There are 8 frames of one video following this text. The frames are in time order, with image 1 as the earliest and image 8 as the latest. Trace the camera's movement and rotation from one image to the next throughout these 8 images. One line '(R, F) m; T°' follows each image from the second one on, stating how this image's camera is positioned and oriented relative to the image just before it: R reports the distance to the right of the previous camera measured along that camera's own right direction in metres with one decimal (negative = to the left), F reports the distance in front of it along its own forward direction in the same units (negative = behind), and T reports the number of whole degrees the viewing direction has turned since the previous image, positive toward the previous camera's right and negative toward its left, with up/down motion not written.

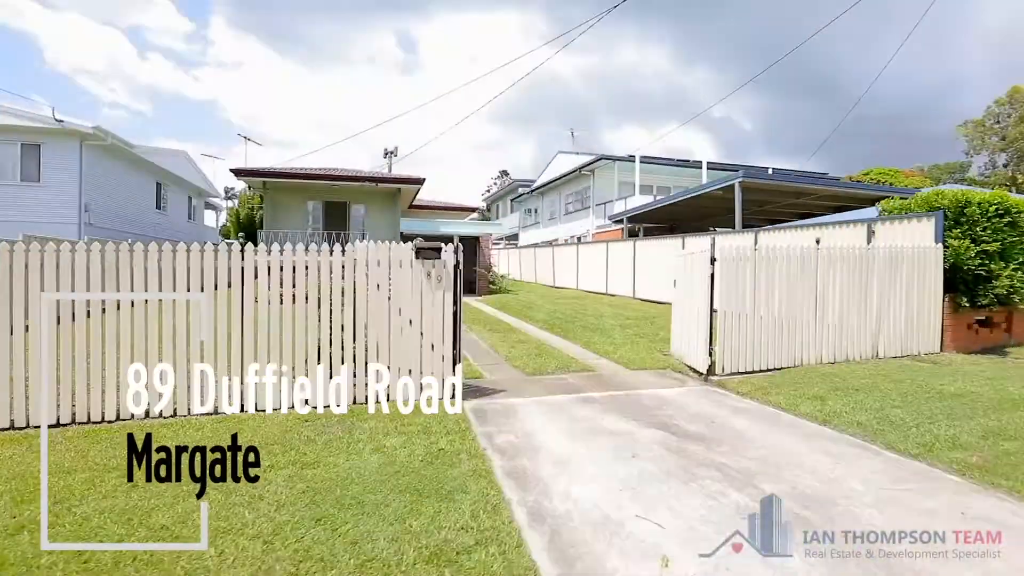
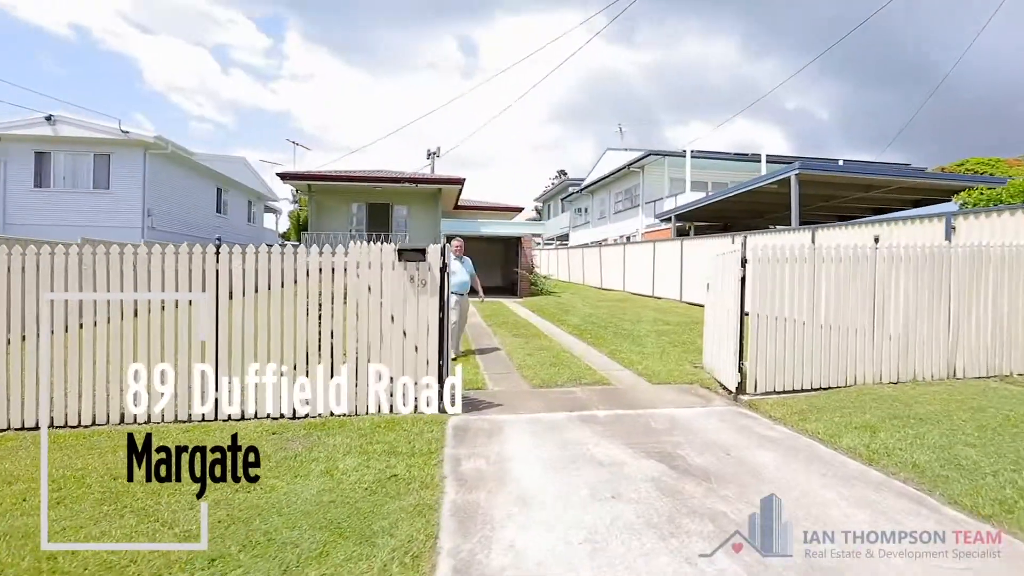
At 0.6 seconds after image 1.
(+0.6, +0.5) m; -7°
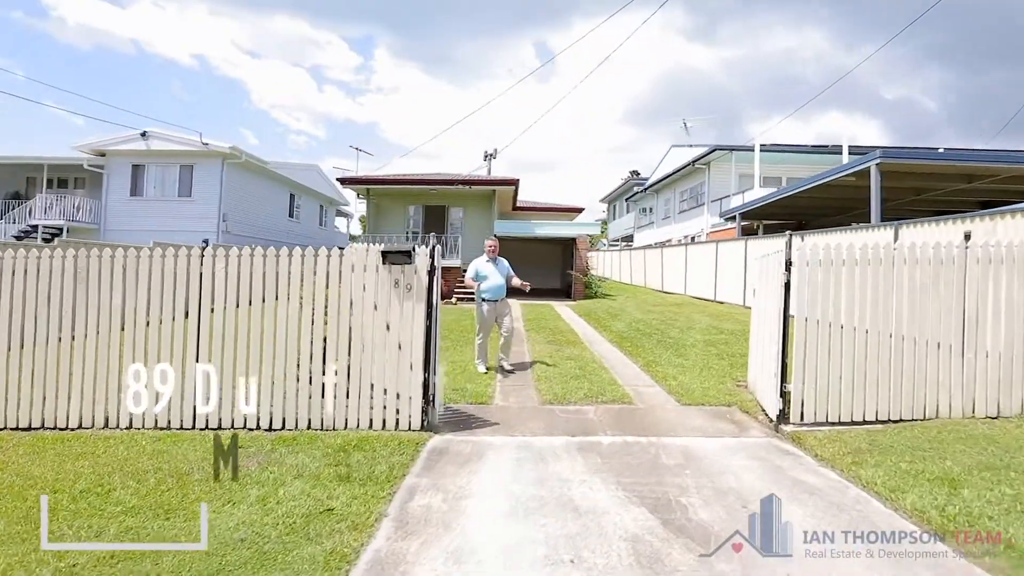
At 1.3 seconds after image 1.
(+0.7, +0.6) m; -8°
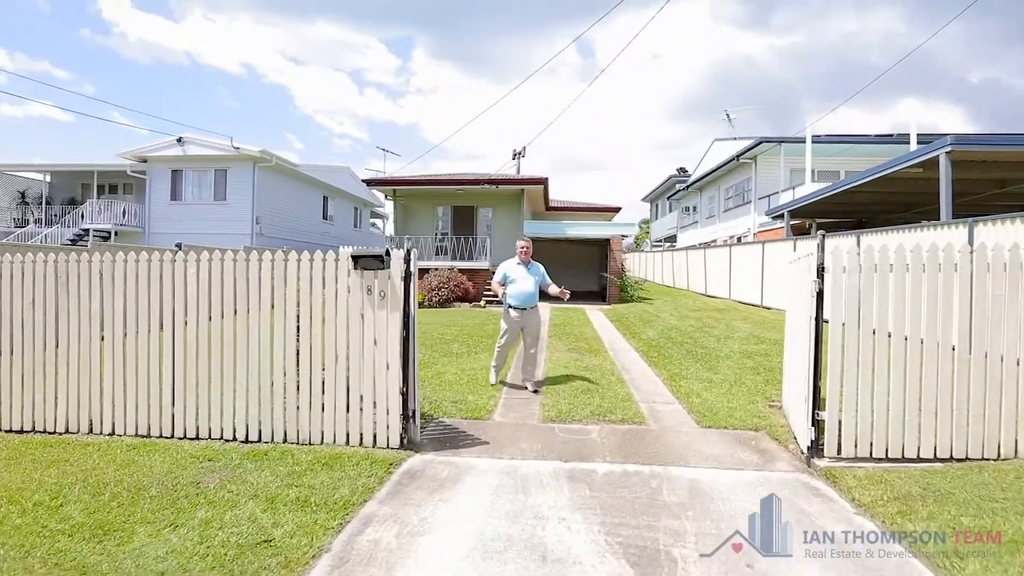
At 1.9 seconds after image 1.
(+0.4, +0.4) m; -5°
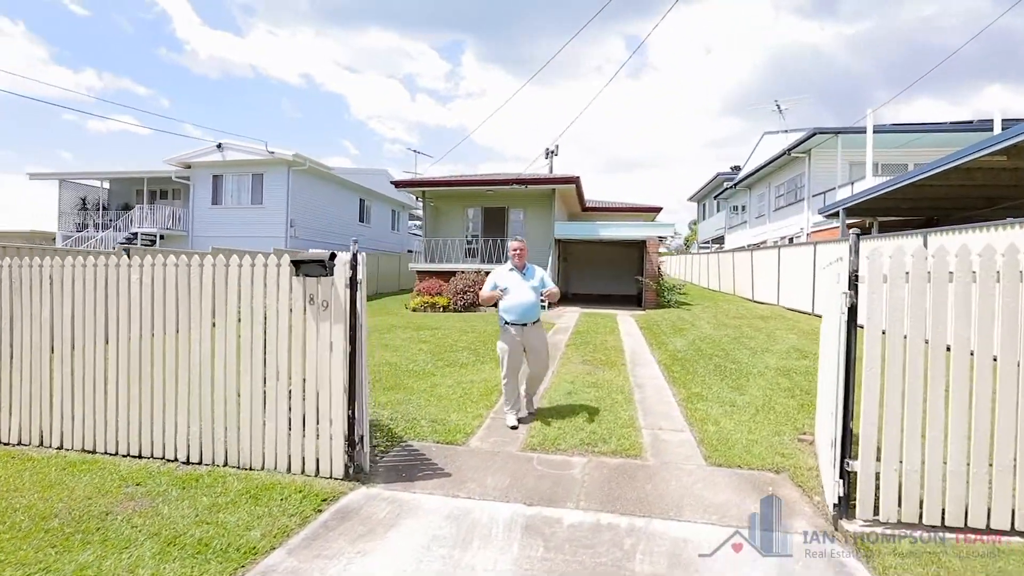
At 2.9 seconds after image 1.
(+0.6, +0.6) m; -6°
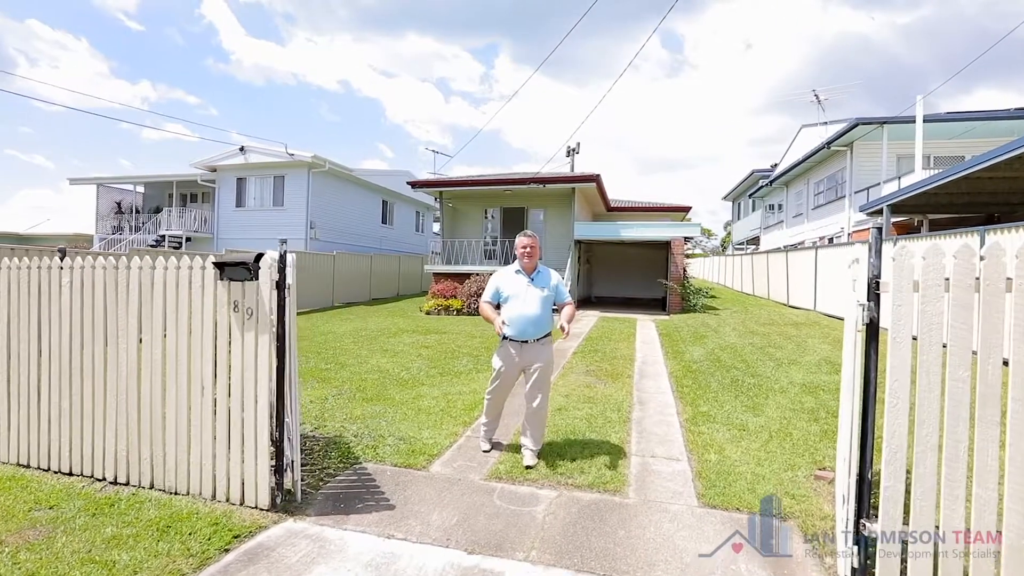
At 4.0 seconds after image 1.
(+0.5, +0.5) m; -4°
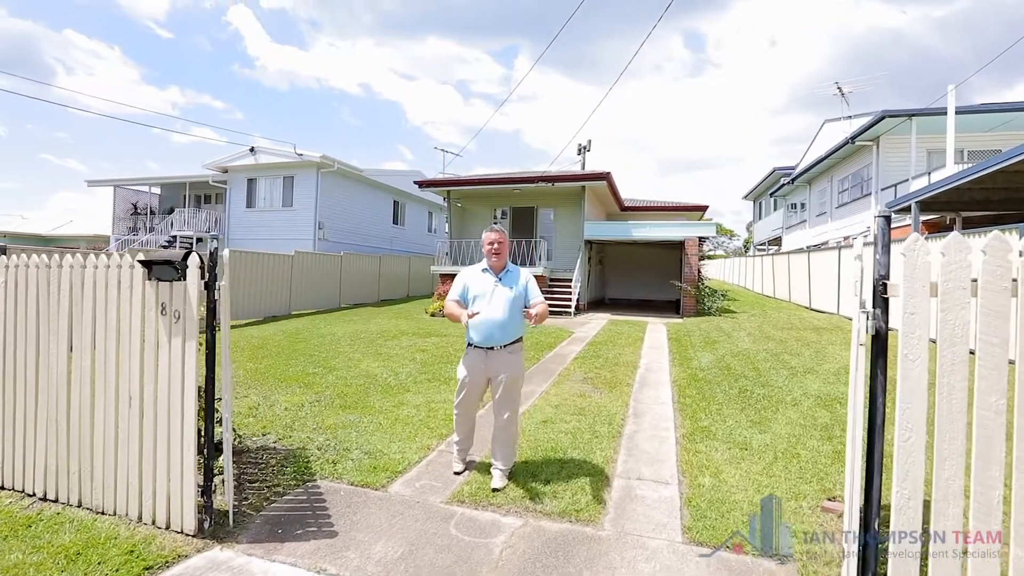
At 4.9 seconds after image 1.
(+0.4, +0.4) m; -2°
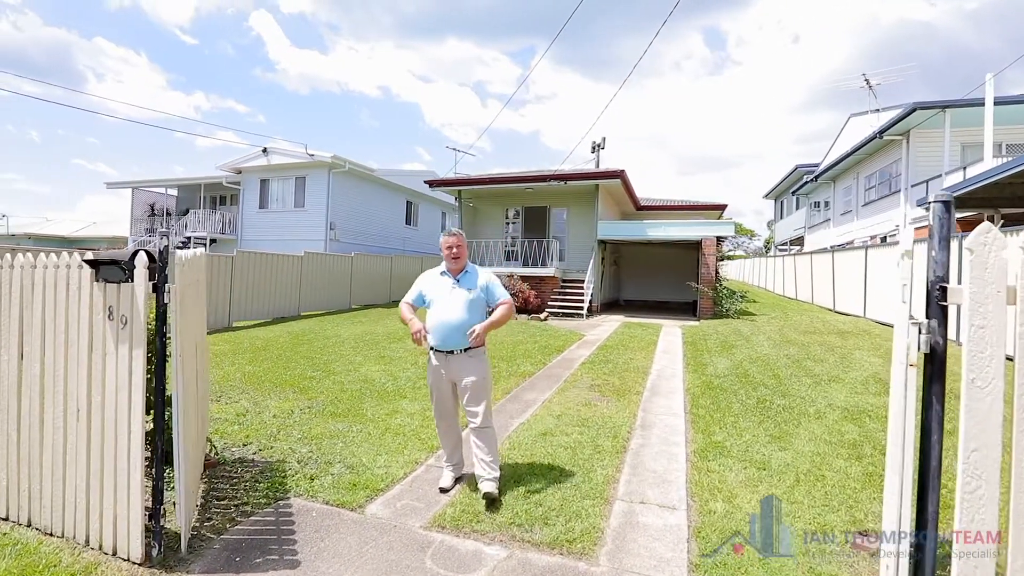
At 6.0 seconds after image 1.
(+0.2, +0.3) m; -2°
